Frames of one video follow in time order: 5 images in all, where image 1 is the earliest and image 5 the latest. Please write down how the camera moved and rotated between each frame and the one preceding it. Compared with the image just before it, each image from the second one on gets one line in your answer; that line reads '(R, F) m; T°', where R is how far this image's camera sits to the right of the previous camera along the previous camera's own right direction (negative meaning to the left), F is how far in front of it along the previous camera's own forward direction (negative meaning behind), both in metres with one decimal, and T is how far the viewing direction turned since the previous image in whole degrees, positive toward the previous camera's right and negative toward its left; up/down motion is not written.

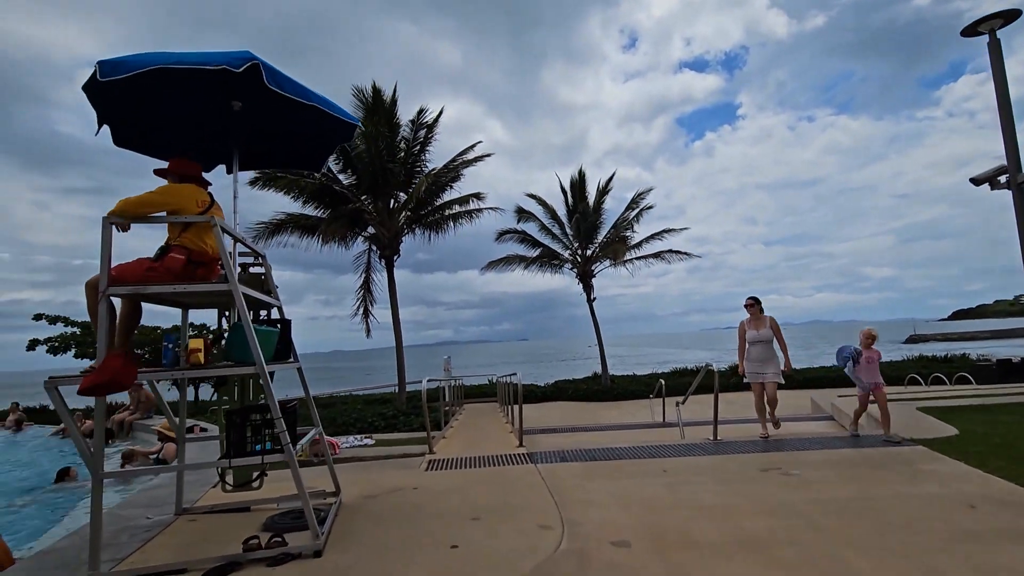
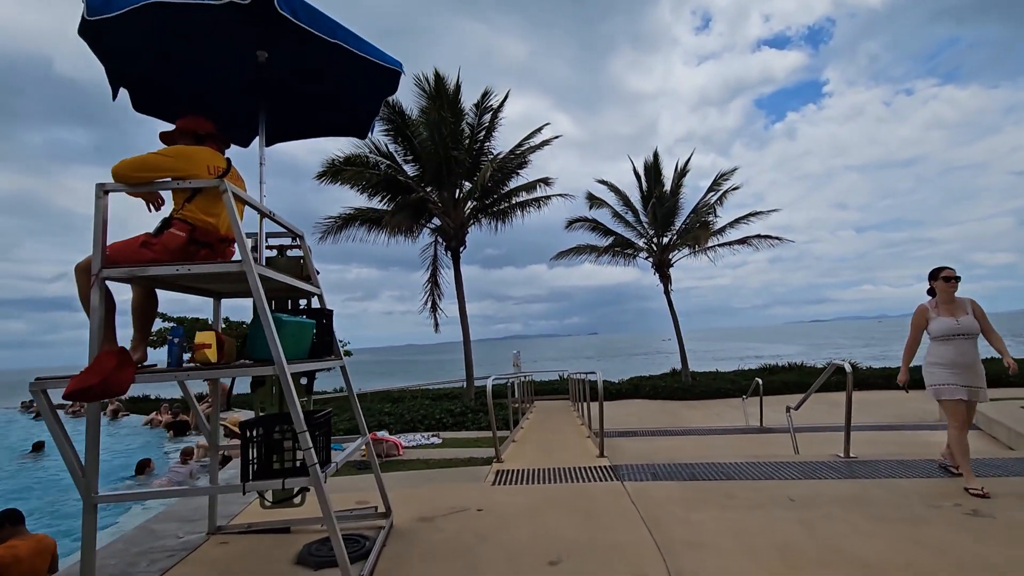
(-0.1, +0.7) m; -8°
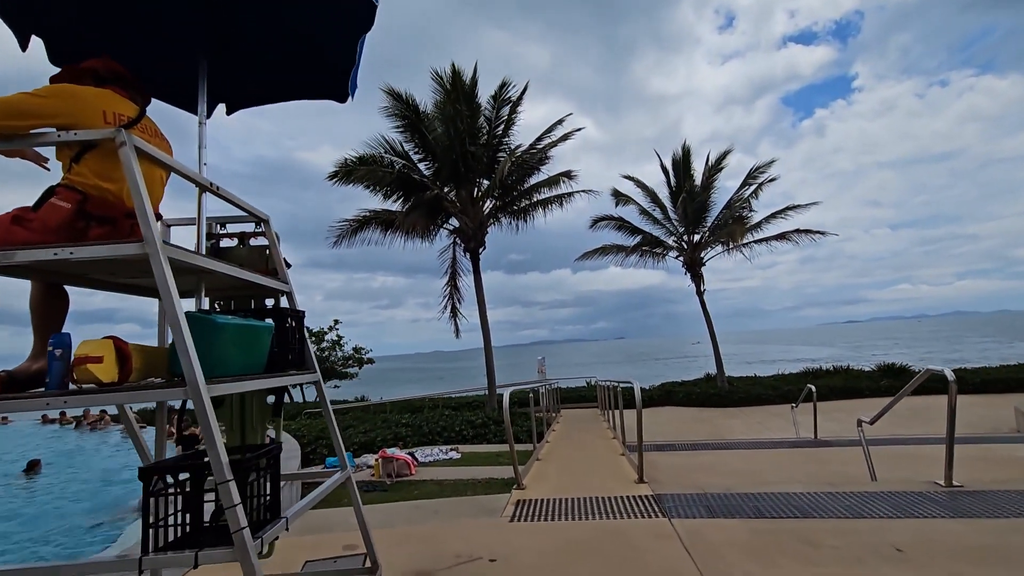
(0.0, +0.6) m; -3°
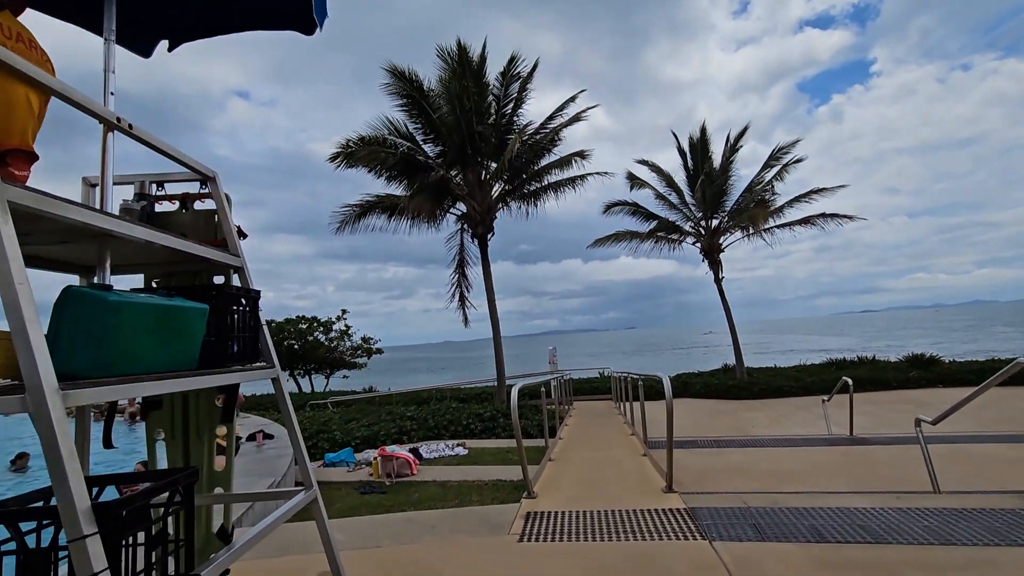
(0.0, +0.5) m; -1°
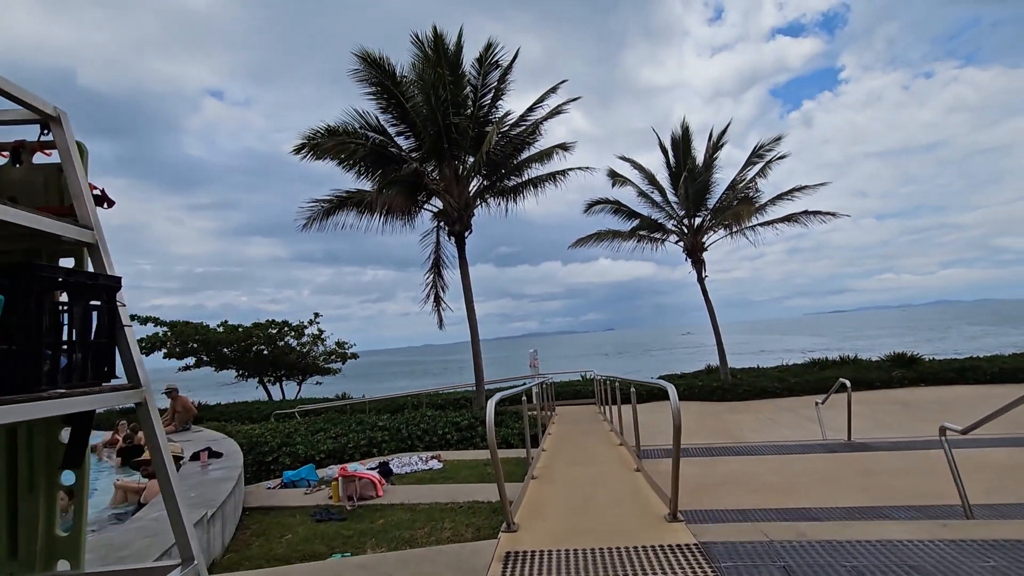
(0.0, +0.5) m; +2°
